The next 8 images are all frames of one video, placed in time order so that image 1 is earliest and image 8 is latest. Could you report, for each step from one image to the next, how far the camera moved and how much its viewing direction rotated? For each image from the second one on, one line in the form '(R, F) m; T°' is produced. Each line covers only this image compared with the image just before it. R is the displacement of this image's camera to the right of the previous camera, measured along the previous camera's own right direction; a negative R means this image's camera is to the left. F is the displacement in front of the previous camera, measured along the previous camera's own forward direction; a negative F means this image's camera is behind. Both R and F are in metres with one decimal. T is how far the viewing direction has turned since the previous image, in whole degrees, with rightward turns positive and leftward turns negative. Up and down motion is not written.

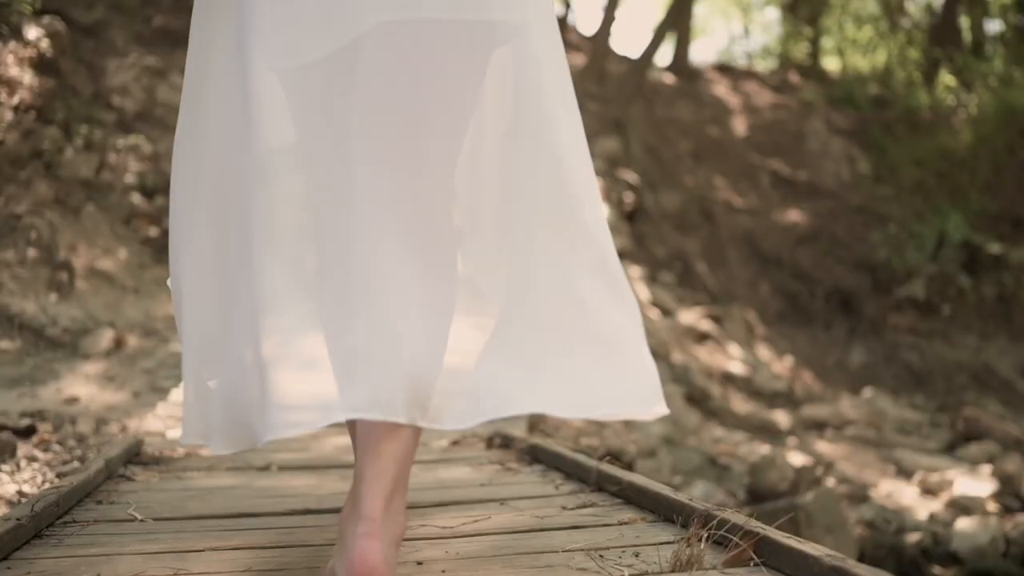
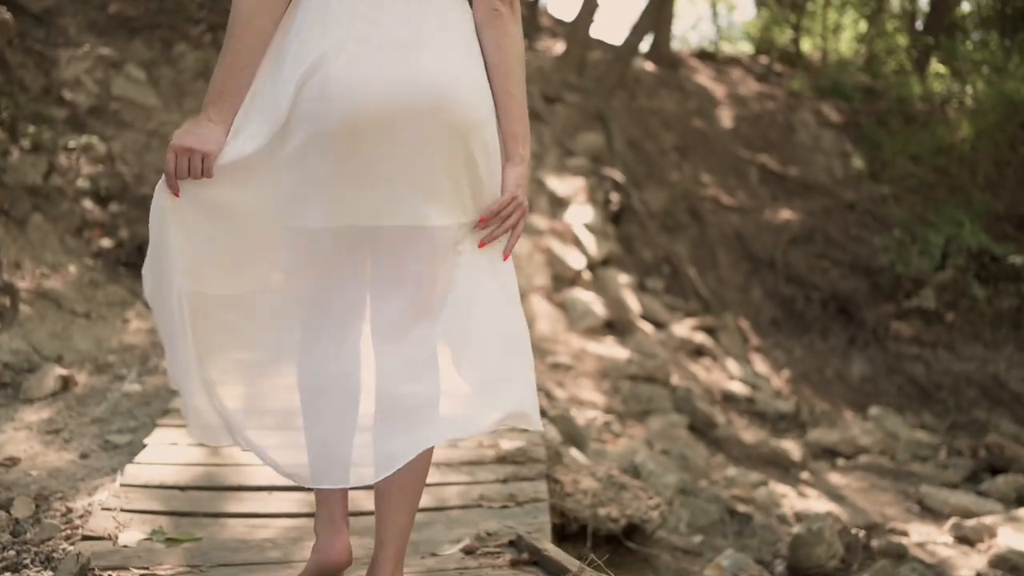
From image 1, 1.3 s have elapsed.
(-0.1, +0.5) m; +1°
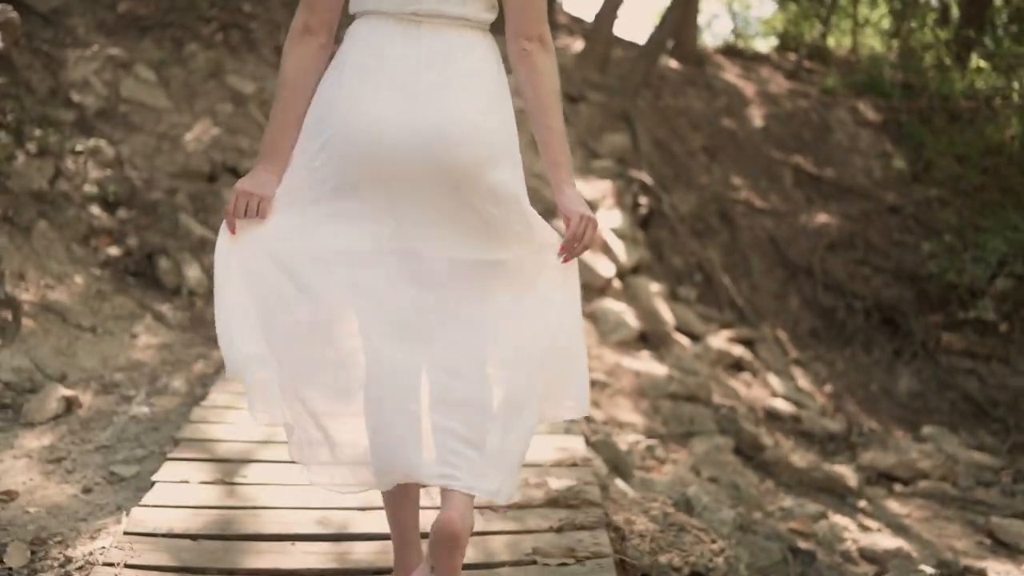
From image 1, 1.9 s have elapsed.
(-0.1, +0.3) m; 0°
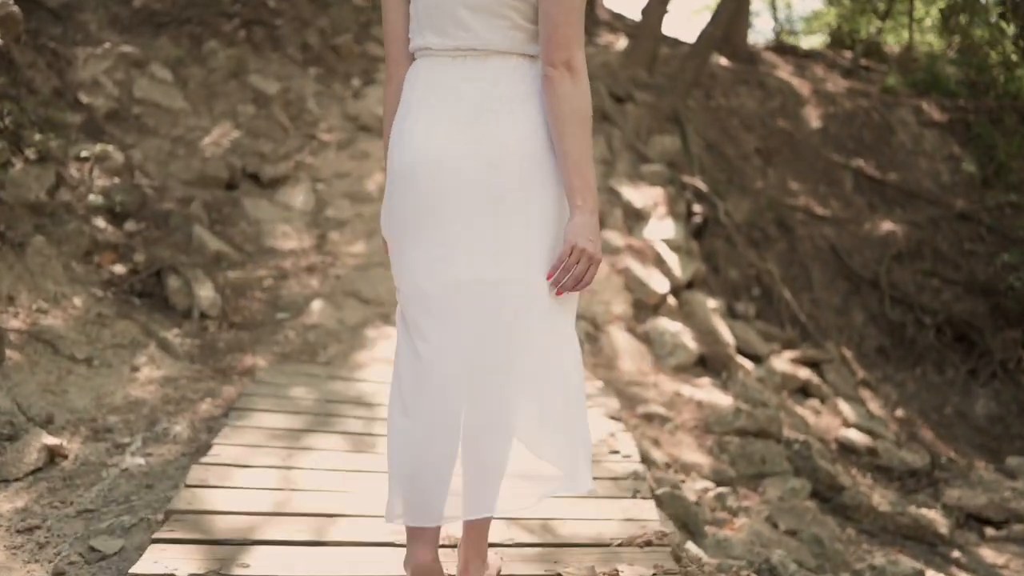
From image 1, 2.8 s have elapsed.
(0.0, +0.5) m; -1°
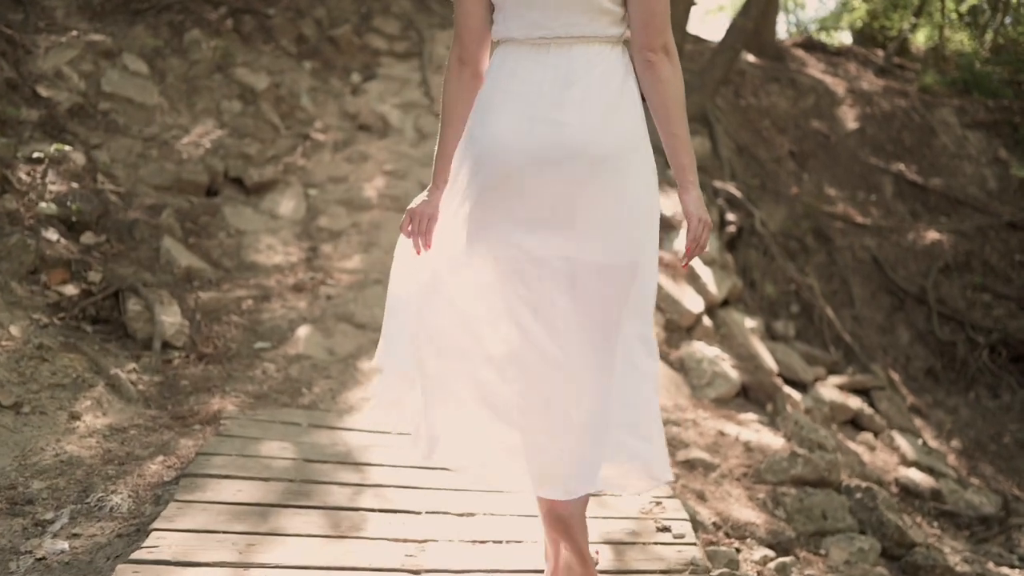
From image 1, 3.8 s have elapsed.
(0.0, +0.7) m; 0°
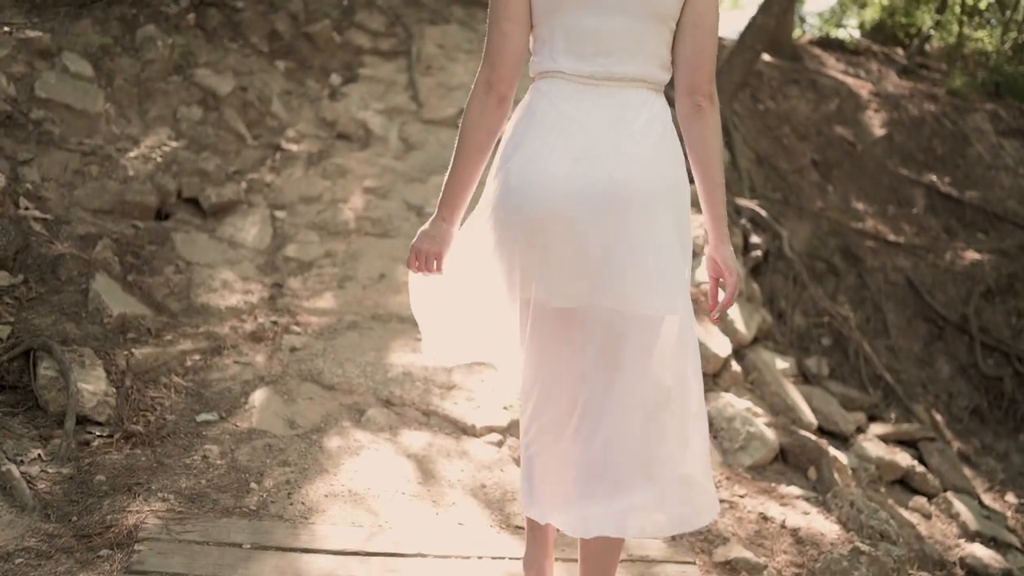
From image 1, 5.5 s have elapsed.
(0.0, +0.7) m; 0°
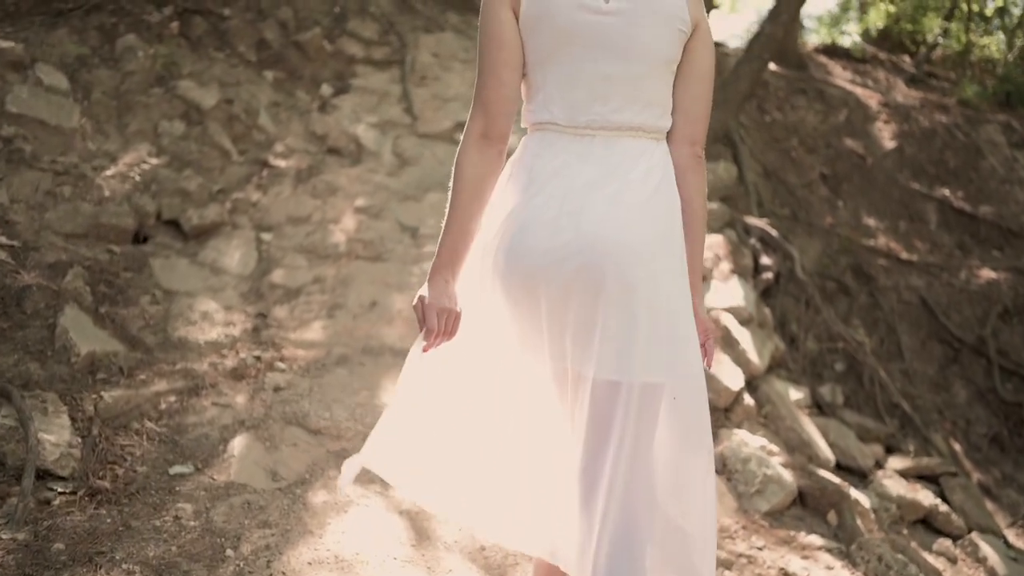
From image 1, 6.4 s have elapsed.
(0.0, +0.3) m; 0°
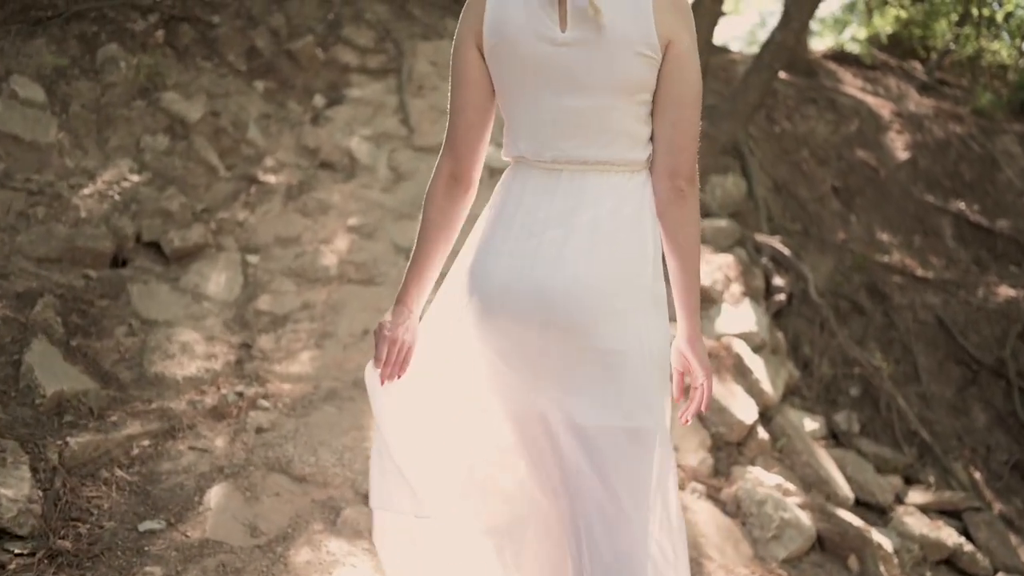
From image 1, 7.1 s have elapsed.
(0.0, +0.2) m; 0°
